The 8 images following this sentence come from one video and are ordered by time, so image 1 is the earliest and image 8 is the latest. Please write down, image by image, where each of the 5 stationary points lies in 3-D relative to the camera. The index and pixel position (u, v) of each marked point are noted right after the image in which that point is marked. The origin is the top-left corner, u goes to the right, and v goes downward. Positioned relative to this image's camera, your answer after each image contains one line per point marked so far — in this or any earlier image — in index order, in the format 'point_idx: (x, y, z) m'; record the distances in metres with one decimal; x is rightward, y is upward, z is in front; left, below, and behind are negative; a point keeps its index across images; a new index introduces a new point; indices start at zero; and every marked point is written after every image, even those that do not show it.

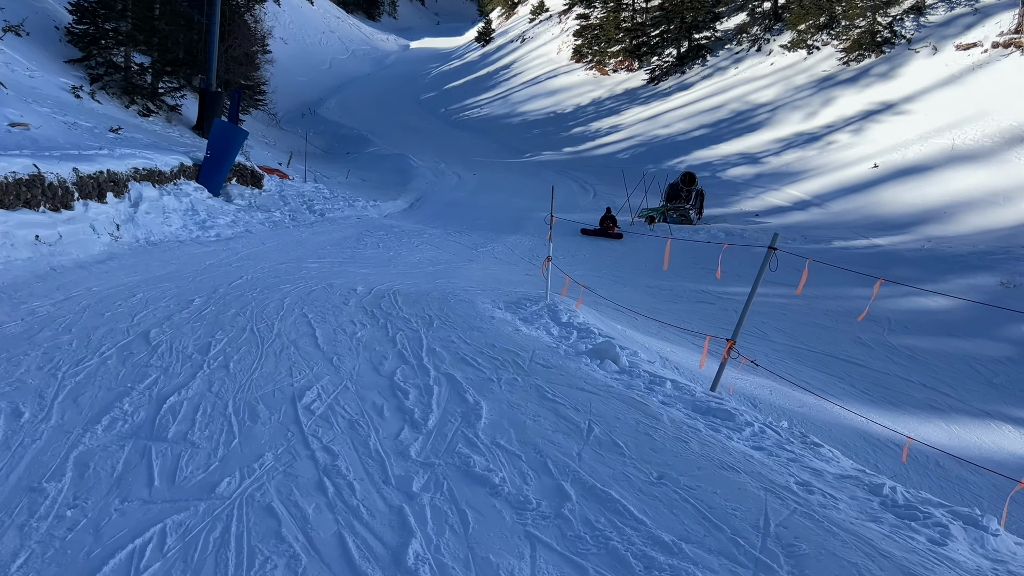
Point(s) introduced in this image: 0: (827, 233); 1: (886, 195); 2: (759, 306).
0: (+5.7, +1.0, +17.0) m
1: (+7.2, +1.8, +18.2) m
2: (+3.7, -0.2, +13.9) m
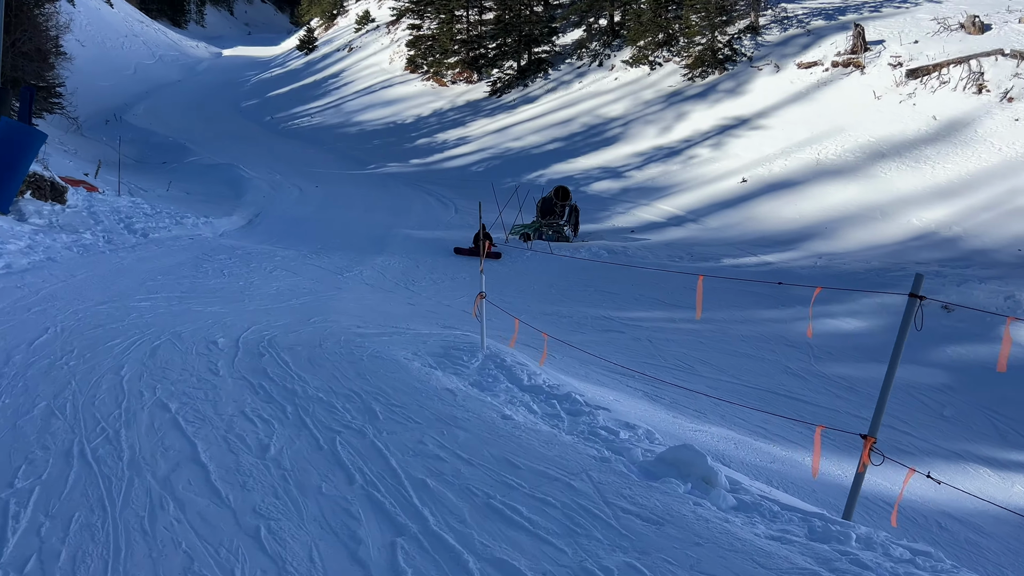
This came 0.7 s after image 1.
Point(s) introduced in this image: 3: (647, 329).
0: (+3.5, +0.6, +15.8) m
1: (+4.7, +1.4, +17.3) m
2: (+2.1, -0.5, +12.4) m
3: (+1.8, -0.5, +12.1) m
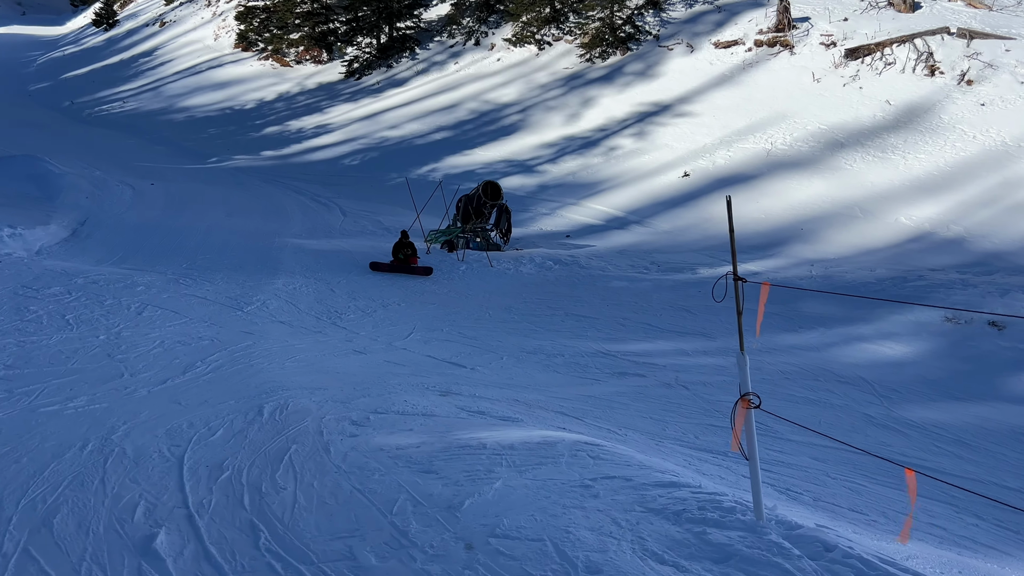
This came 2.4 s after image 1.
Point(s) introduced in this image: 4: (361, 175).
0: (+2.4, +0.4, +13.1) m
1: (+3.3, +1.3, +14.8) m
2: (+1.8, -0.8, +9.4) m
3: (+1.6, -0.8, +9.1) m
4: (-3.1, +2.3, +18.6) m
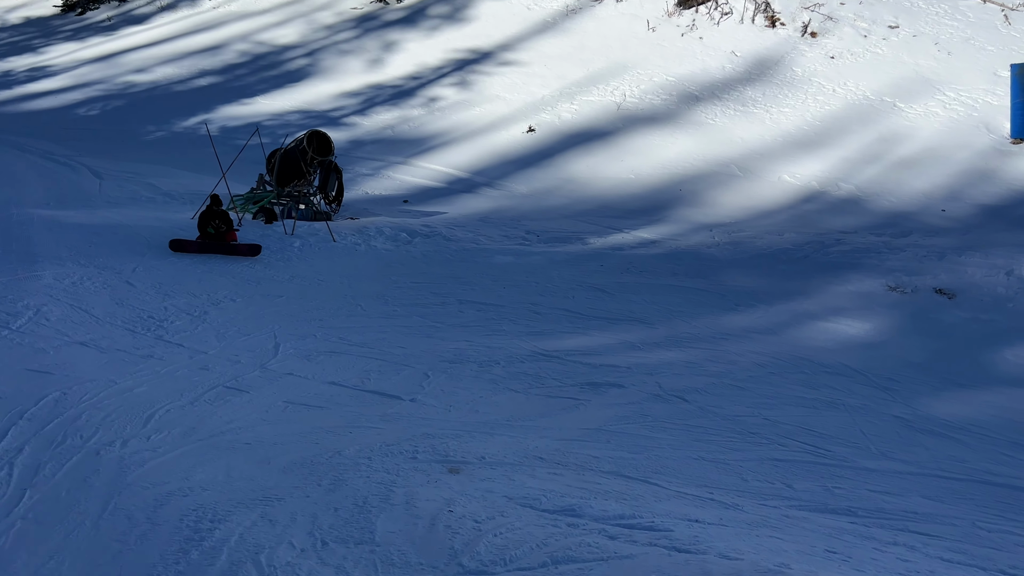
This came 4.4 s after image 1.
0: (+0.5, +0.7, +10.8) m
1: (+0.9, +1.6, +12.6) m
2: (+1.1, -0.6, +7.2) m
3: (+0.9, -0.6, +6.9) m
4: (-6.3, +2.5, +14.4) m
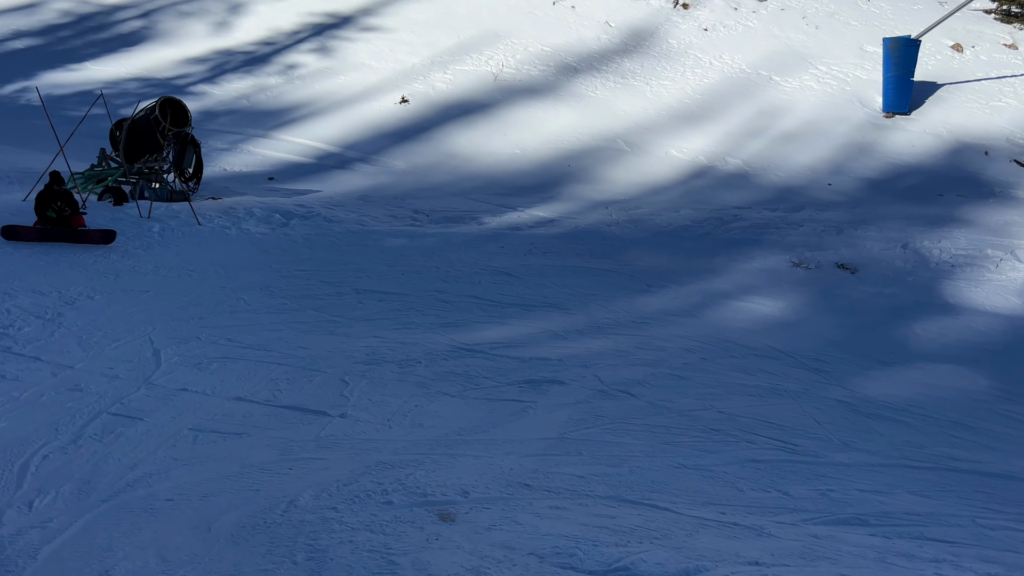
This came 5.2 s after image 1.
0: (-0.7, +0.9, +10.0) m
1: (-0.7, +1.9, +11.8) m
2: (+0.5, -0.5, +6.6) m
3: (+0.4, -0.5, +6.2) m
4: (-8.2, +2.6, +12.3) m
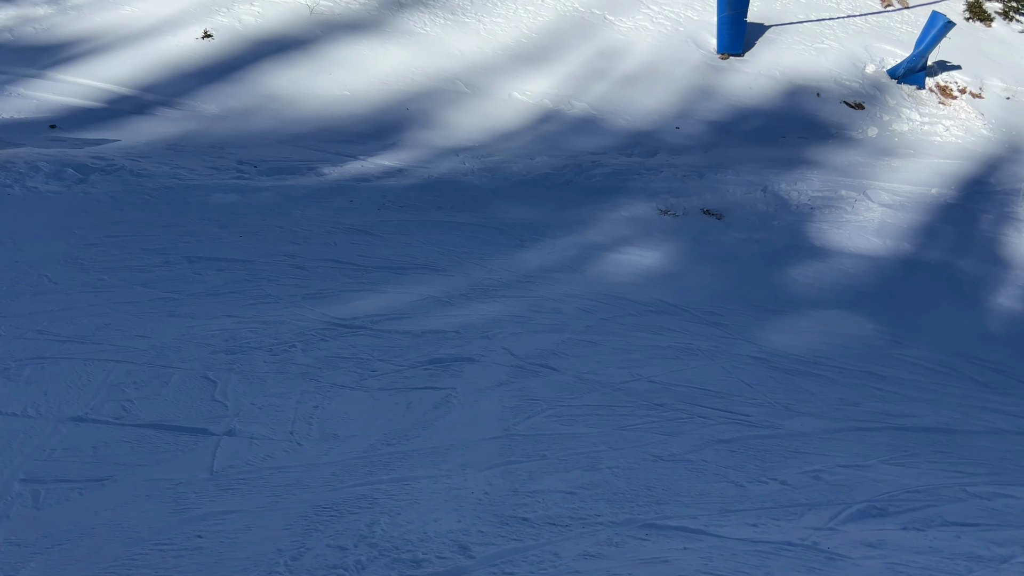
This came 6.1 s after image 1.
0: (-2.2, +1.3, +8.7) m
1: (-2.7, +2.3, +10.4) m
2: (-0.3, -0.2, +5.7) m
3: (-0.3, -0.3, +5.3) m
4: (-10.1, +2.7, +9.2) m
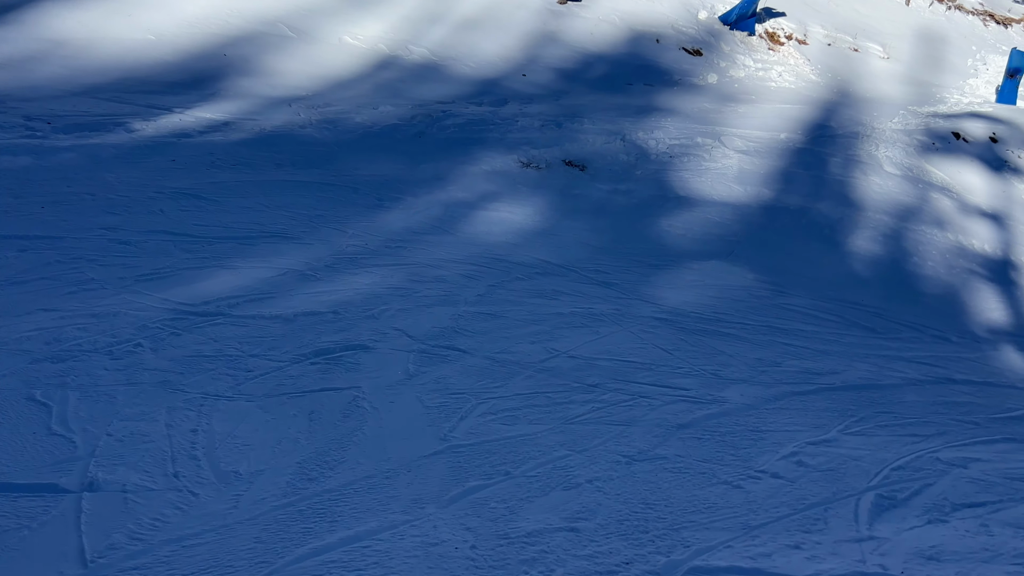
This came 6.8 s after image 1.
0: (-3.5, +1.4, +7.3) m
1: (-4.3, +2.5, +8.8) m
2: (-0.9, 0.0, +4.8) m
3: (-0.8, -0.1, +4.5) m
4: (-11.3, +2.5, +6.1) m
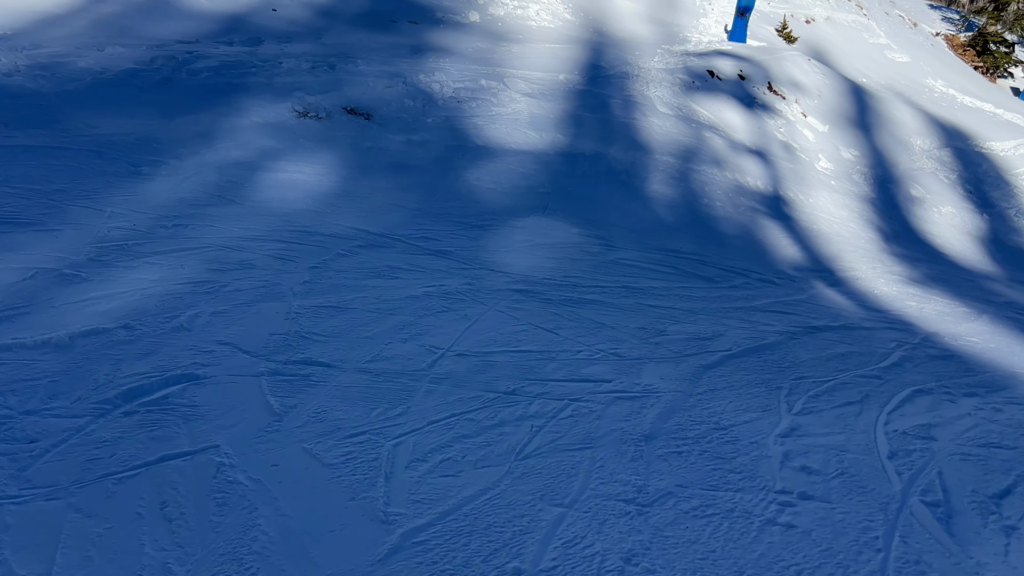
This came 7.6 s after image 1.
0: (-4.8, +1.3, +5.1) m
1: (-6.1, +2.4, +6.2) m
2: (-1.4, -0.1, +3.6) m
3: (-1.3, -0.2, +3.3) m
4: (-11.9, +1.6, +1.6) m
